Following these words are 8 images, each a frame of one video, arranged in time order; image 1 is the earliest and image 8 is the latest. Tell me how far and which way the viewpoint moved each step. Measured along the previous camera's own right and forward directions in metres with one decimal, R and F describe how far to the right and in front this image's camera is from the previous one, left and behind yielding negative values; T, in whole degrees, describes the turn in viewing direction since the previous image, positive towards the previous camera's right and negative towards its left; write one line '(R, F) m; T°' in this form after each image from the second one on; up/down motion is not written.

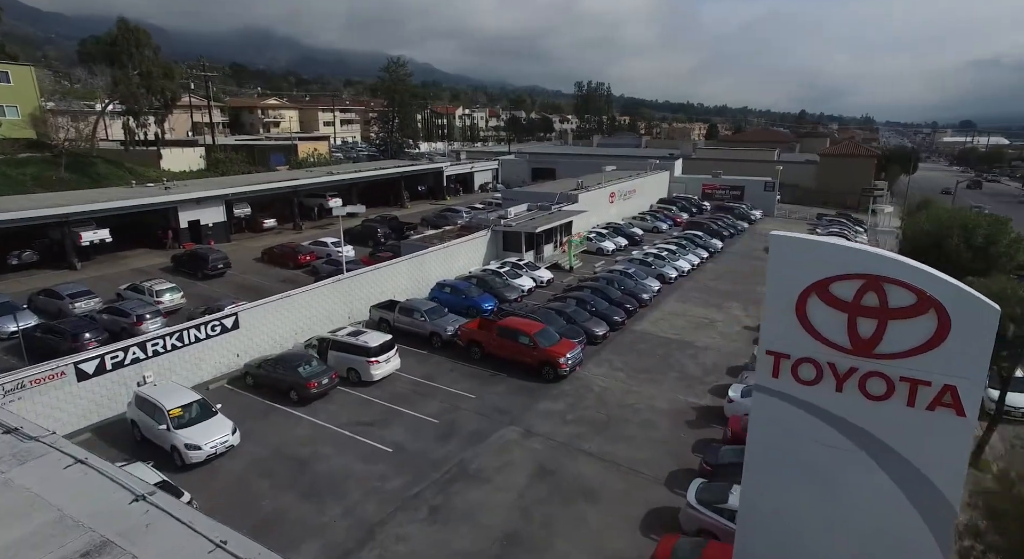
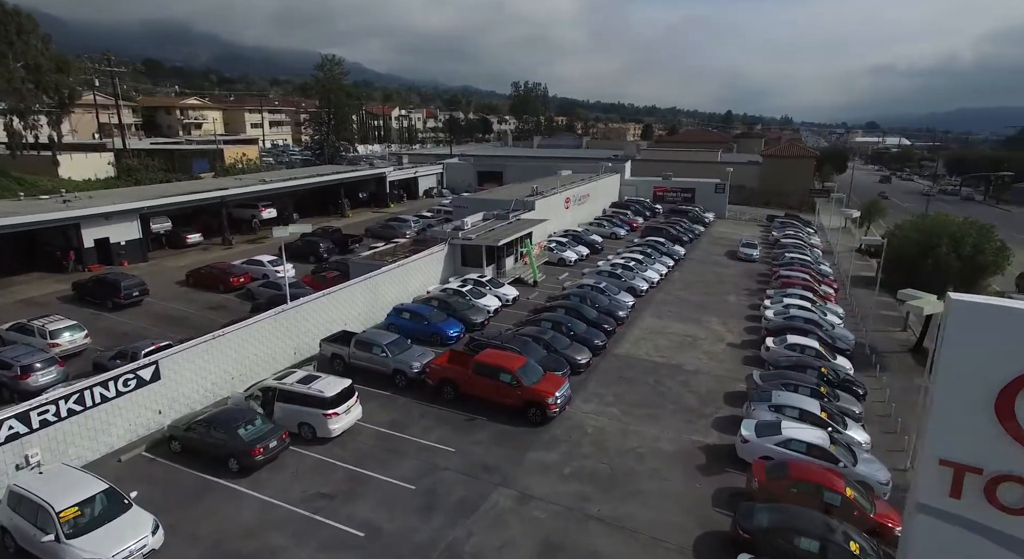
(-1.2, +2.8) m; +6°
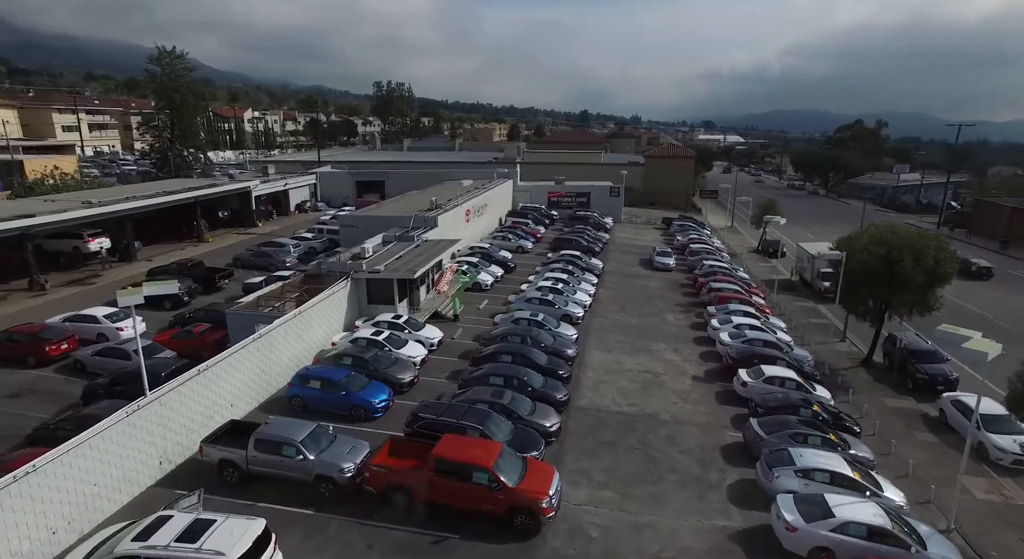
(-2.2, +4.8) m; +12°
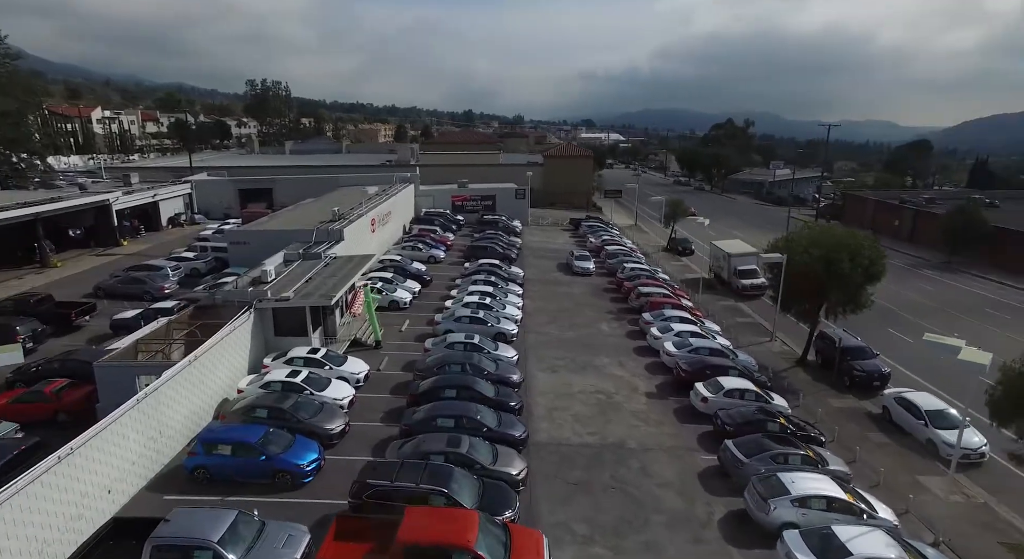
(-1.5, +2.5) m; +10°
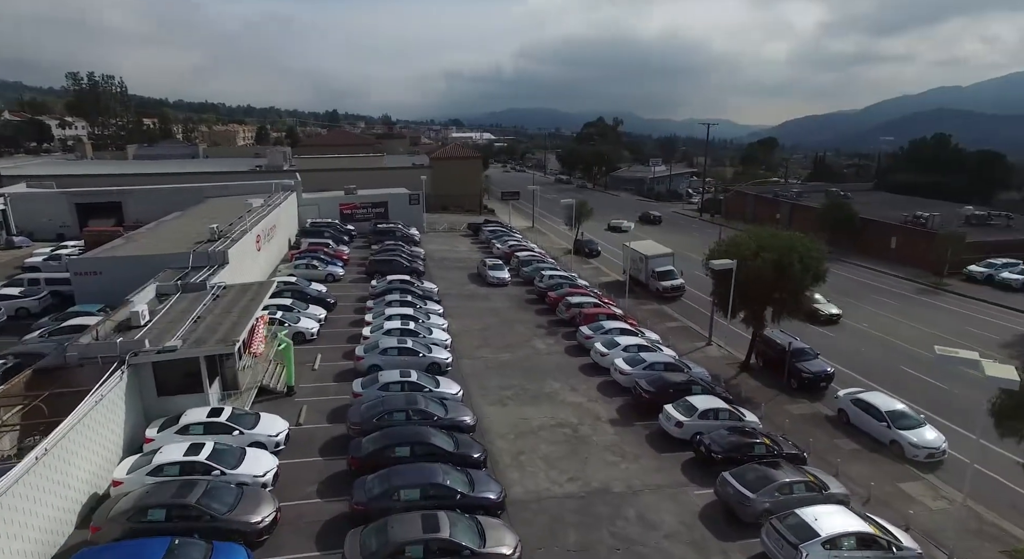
(-2.1, +3.0) m; +12°
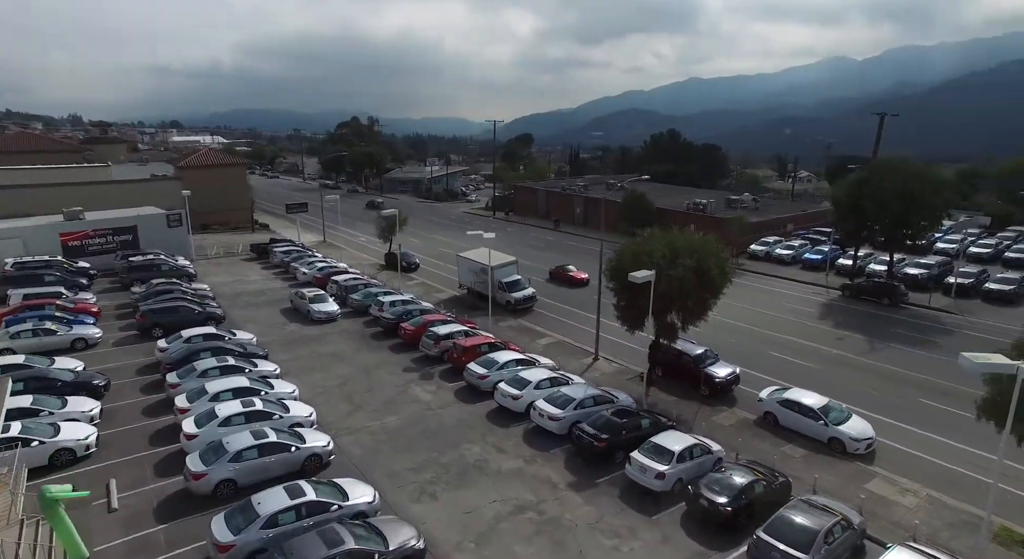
(-3.7, +5.4) m; +23°
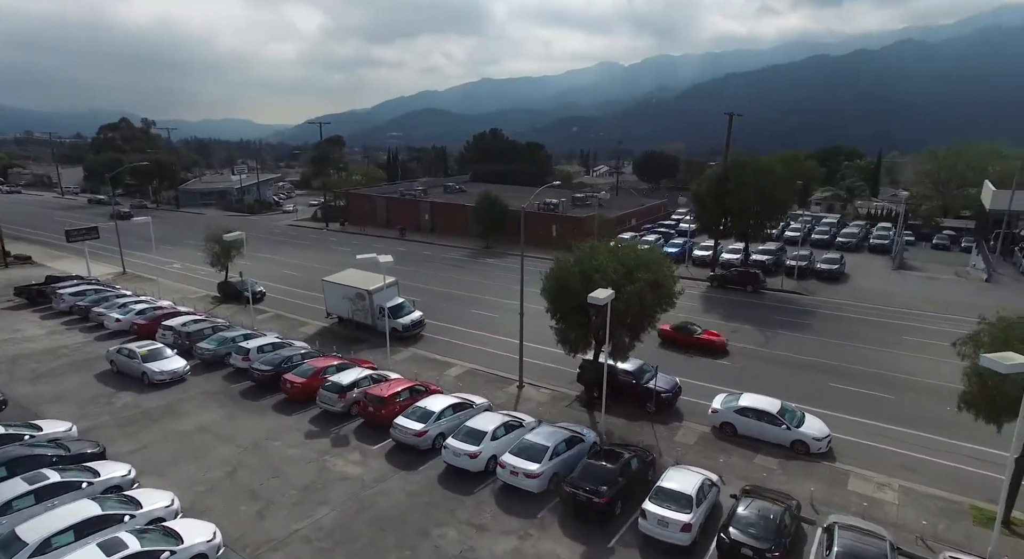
(-3.5, +3.7) m; +18°
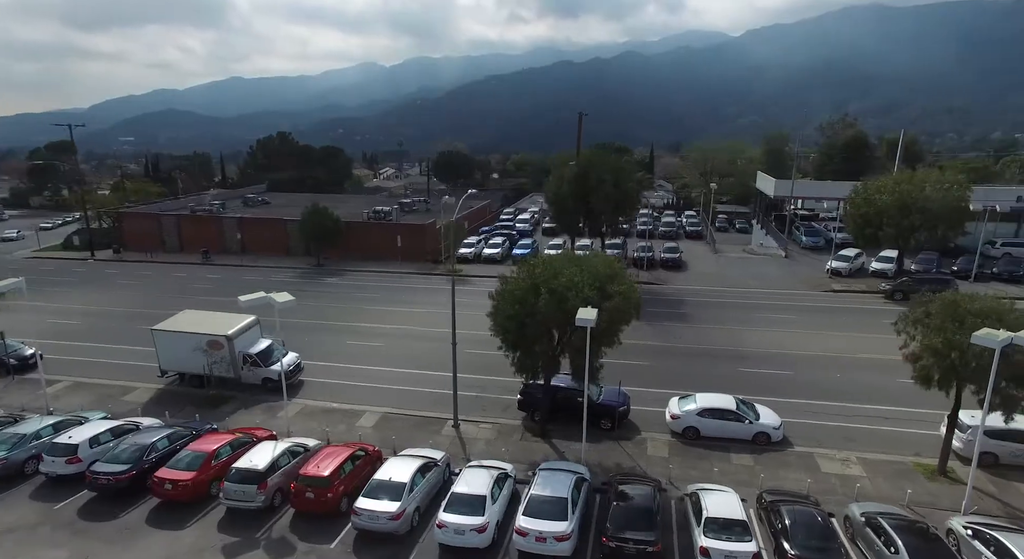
(-4.6, +3.4) m; +21°
